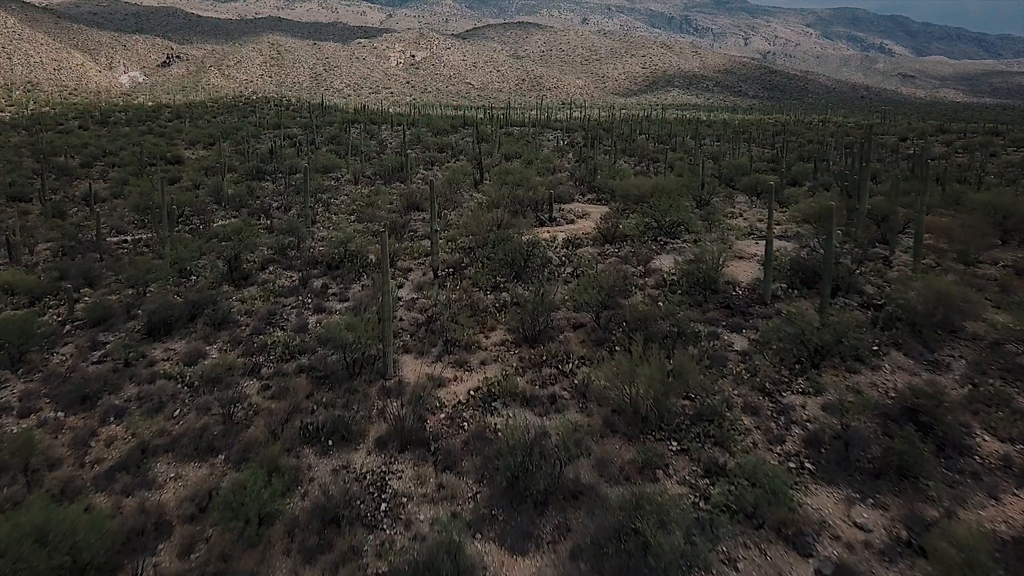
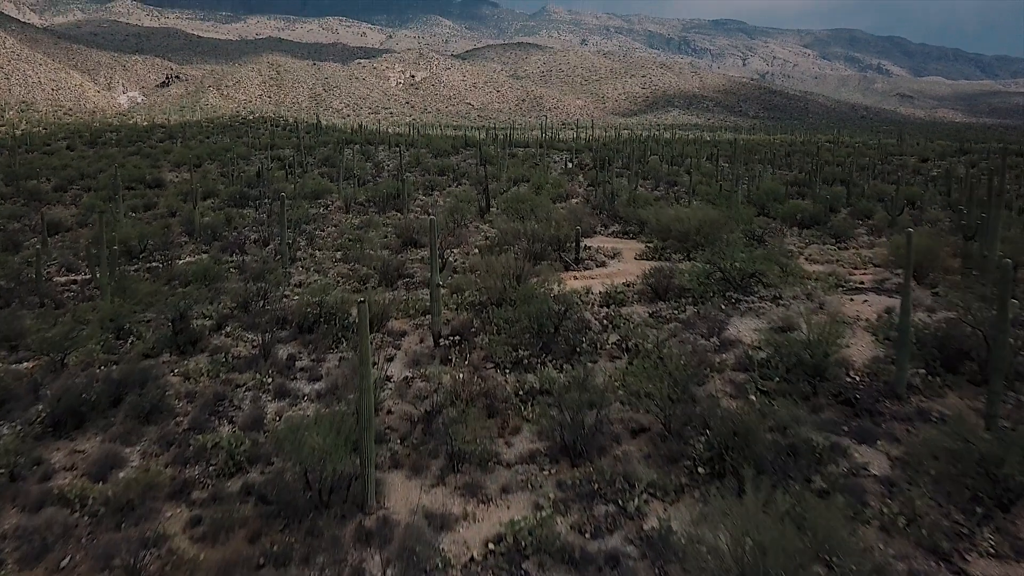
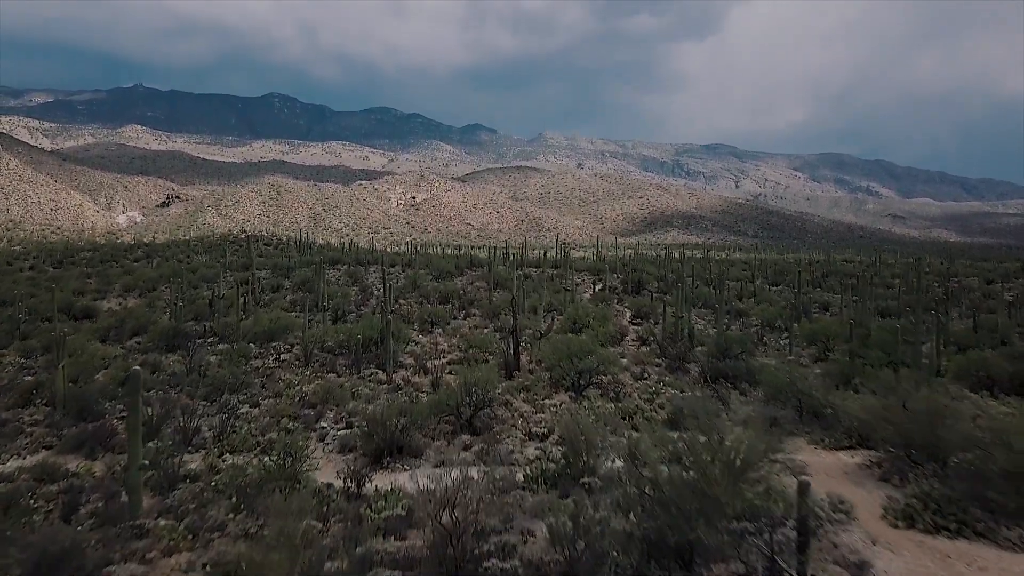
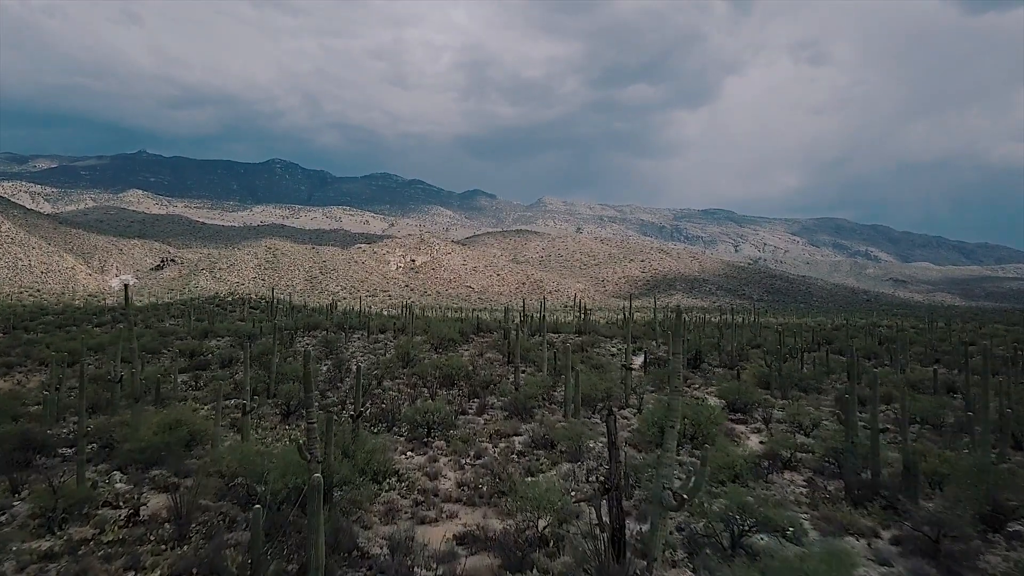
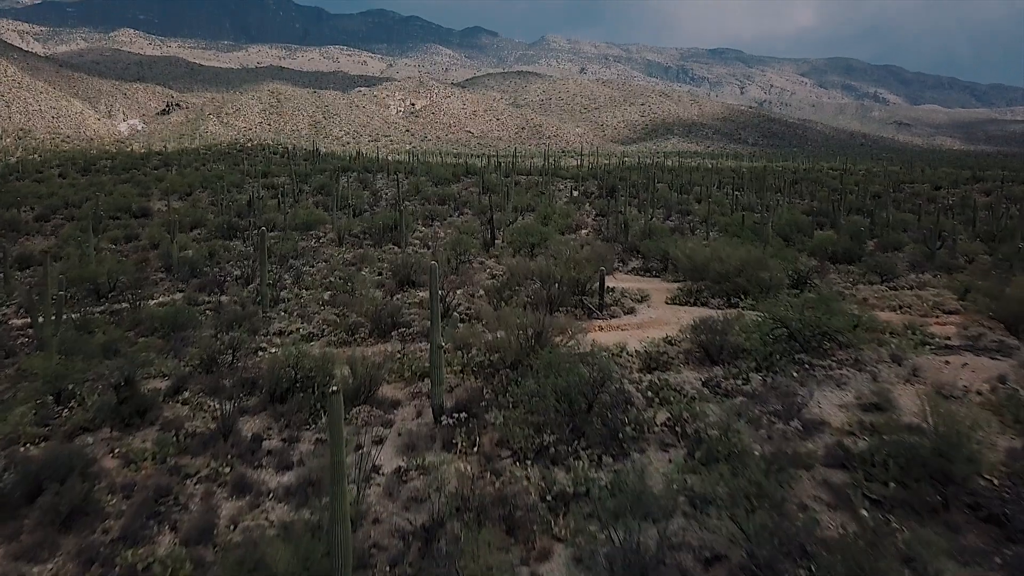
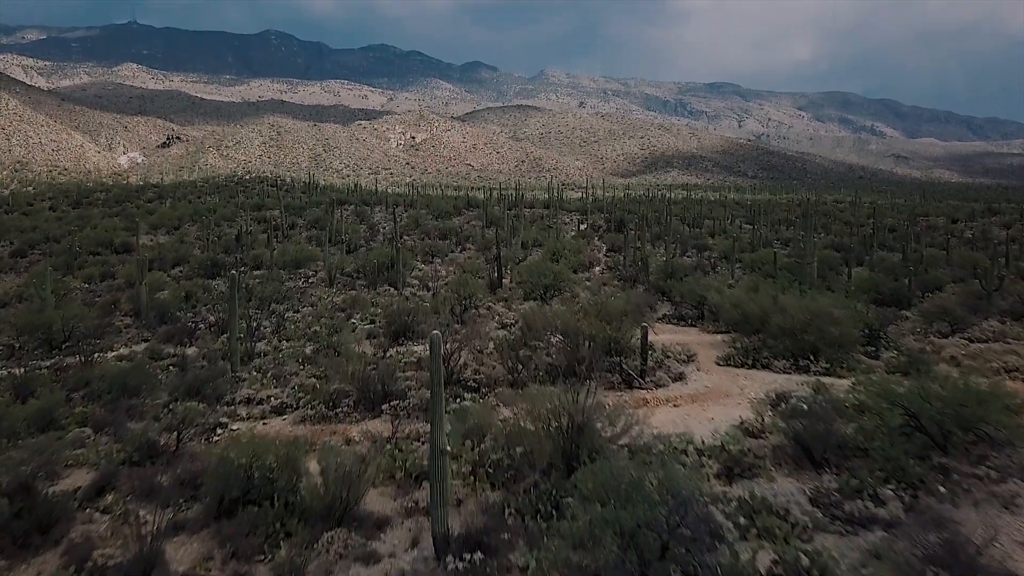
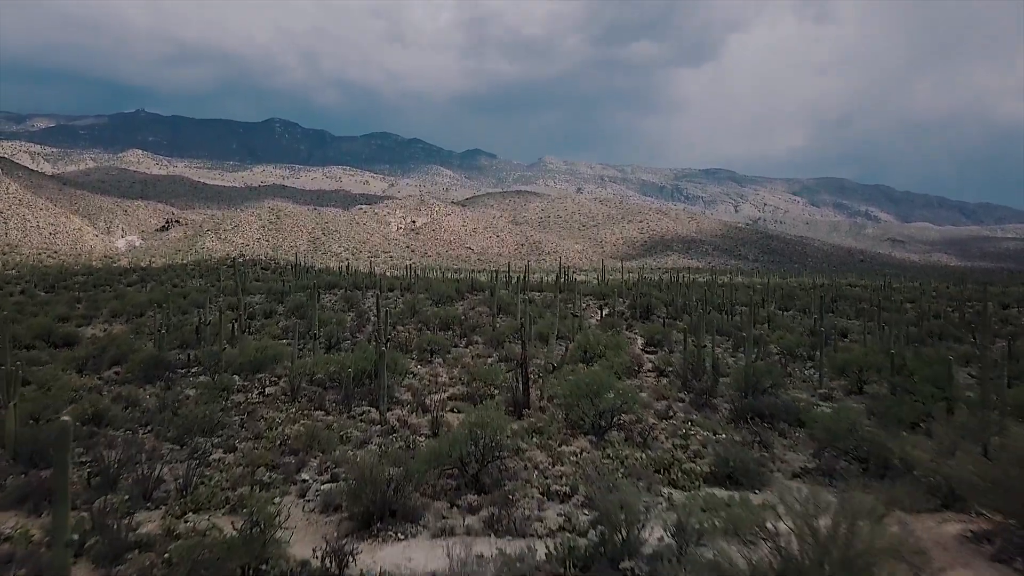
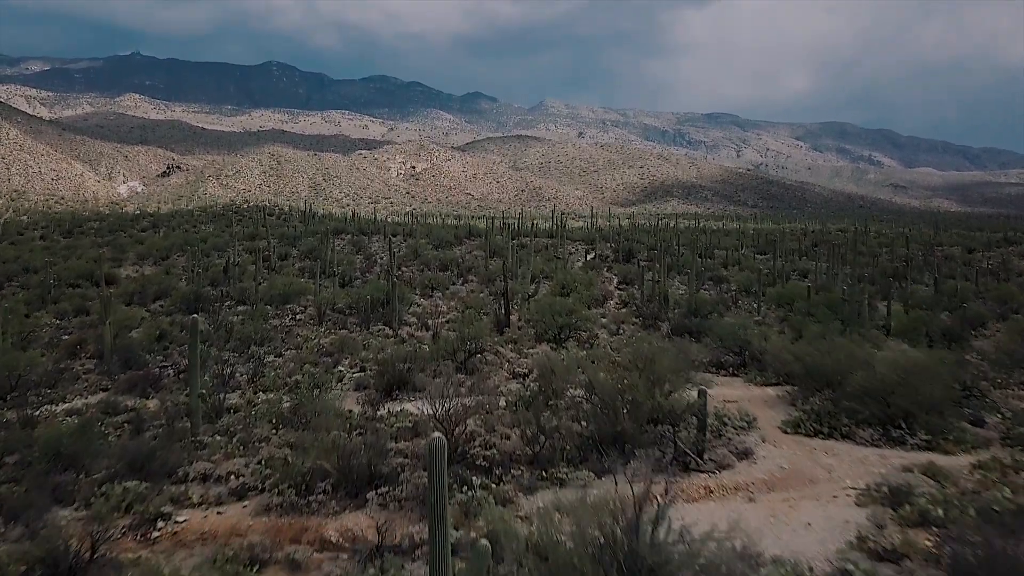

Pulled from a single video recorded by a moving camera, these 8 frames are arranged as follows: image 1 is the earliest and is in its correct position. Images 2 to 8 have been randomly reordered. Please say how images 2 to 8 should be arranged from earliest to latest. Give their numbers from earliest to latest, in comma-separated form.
2, 5, 6, 8, 3, 7, 4
